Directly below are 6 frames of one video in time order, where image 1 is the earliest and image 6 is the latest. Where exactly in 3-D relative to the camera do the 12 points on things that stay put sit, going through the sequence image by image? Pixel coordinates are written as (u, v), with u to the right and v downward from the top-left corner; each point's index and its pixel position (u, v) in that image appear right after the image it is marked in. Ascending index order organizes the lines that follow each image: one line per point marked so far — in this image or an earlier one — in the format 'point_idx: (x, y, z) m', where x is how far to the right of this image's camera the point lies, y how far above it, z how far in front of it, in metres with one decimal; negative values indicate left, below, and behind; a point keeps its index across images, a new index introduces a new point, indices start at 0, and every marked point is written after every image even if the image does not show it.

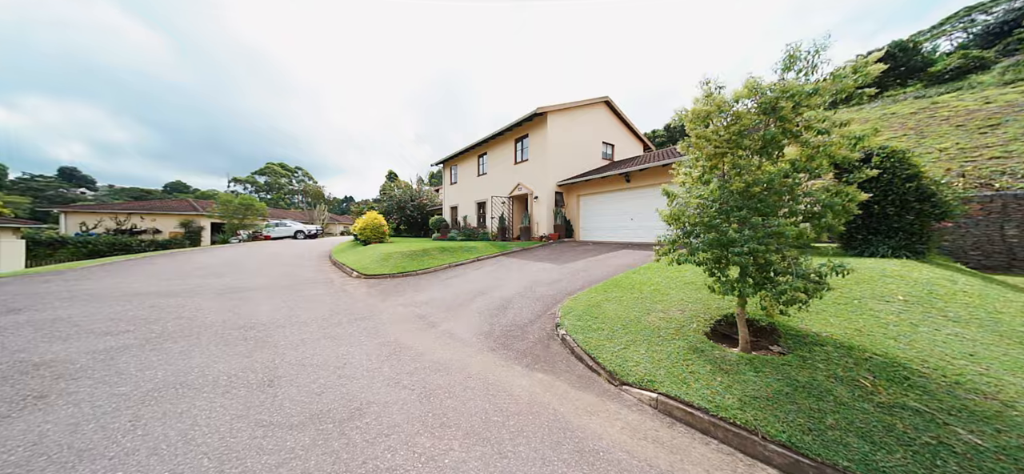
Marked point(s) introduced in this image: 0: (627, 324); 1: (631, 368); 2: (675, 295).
0: (+1.6, -1.2, +3.7) m
1: (+1.3, -1.4, +2.9) m
2: (+2.6, -0.9, +4.1) m
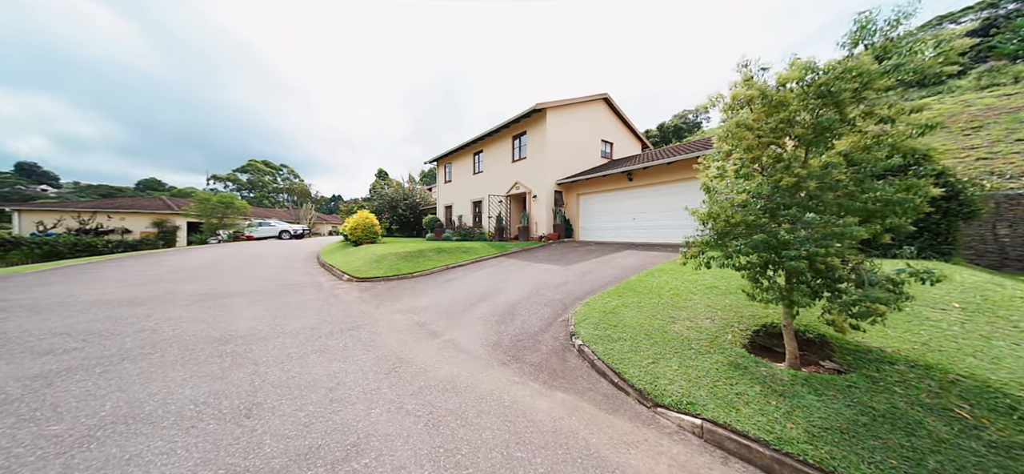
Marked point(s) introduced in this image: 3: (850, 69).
0: (+1.8, -1.2, +3.4) m
1: (+1.4, -1.4, +2.5) m
2: (+2.7, -0.9, +3.8) m
3: (+2.6, +1.3, +2.1) m
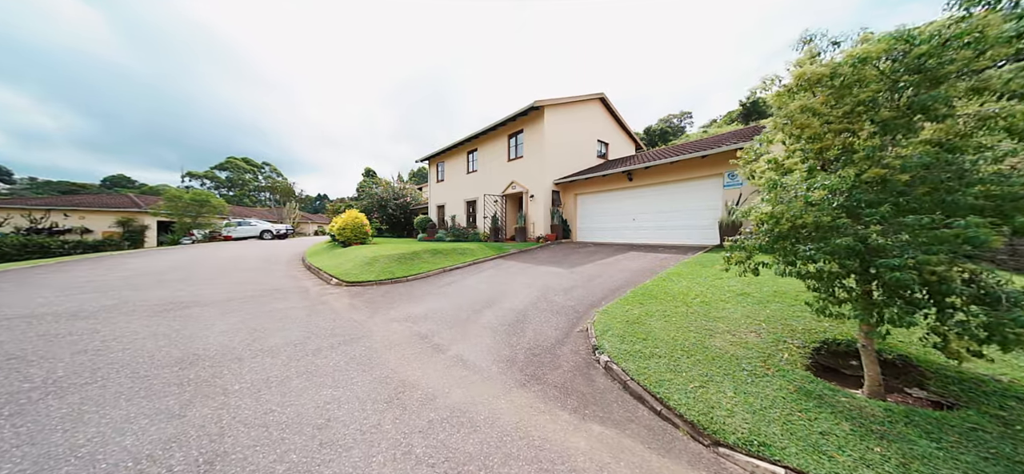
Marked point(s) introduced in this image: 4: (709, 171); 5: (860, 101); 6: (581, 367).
0: (+2.0, -1.3, +3.0) m
1: (+1.7, -1.5, +2.1) m
2: (+2.9, -1.0, +3.5) m
3: (+2.9, +1.3, +1.7) m
4: (+7.2, +2.4, +9.8) m
5: (+2.7, +1.0, +2.1) m
6: (+0.9, -1.6, +3.3) m
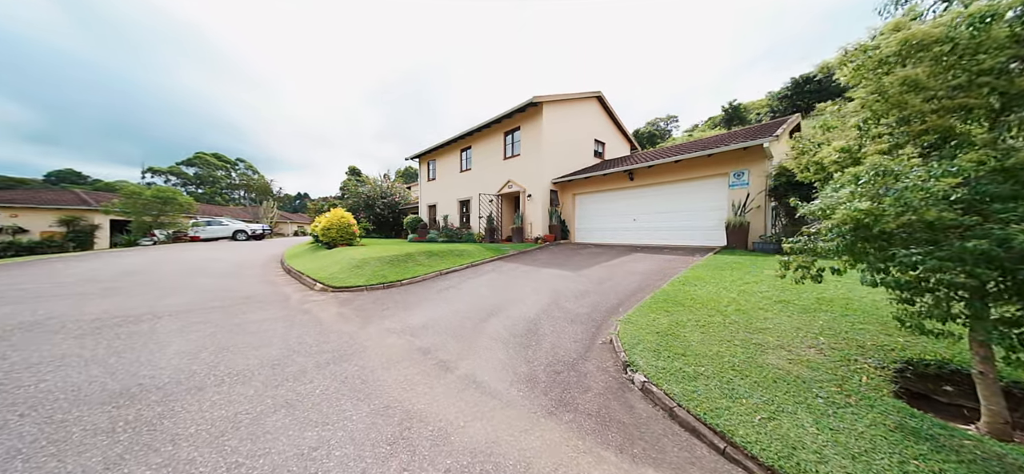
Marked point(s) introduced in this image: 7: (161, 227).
0: (+2.2, -1.3, +2.6) m
1: (+2.0, -1.5, +1.7) m
2: (+3.1, -1.0, +3.1) m
3: (+3.2, +1.3, +1.4) m
4: (+7.2, +2.4, +9.6) m
5: (+3.0, +1.0, +1.7) m
6: (+1.1, -1.6, +2.9) m
7: (-24.4, +0.7, +18.6) m
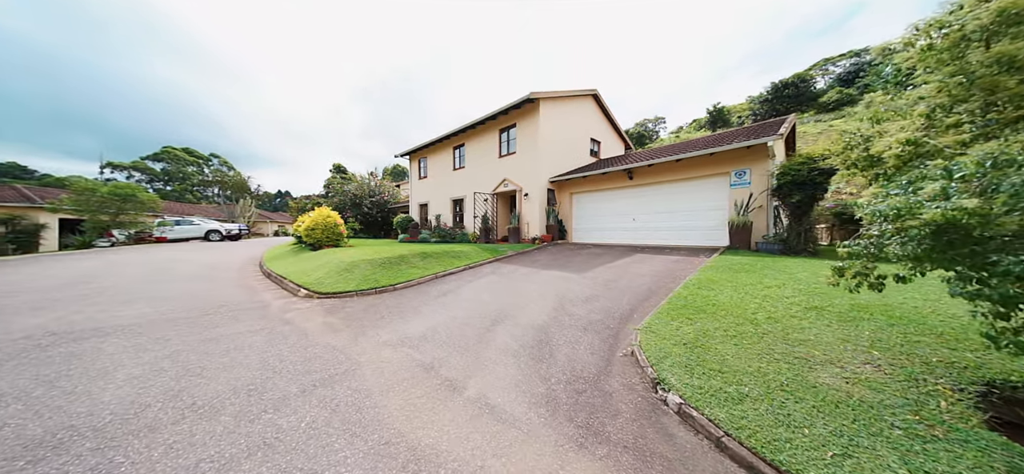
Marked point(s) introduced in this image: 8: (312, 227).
0: (+2.4, -1.3, +2.3) m
1: (+2.2, -1.5, +1.4) m
2: (+3.3, -1.0, +2.8) m
3: (+3.5, +1.2, +1.1) m
4: (+7.1, +2.4, +9.5) m
5: (+3.2, +1.0, +1.4) m
6: (+1.3, -1.7, +2.5) m
7: (-24.8, +0.7, +17.3) m
8: (-8.5, +0.4, +11.4) m
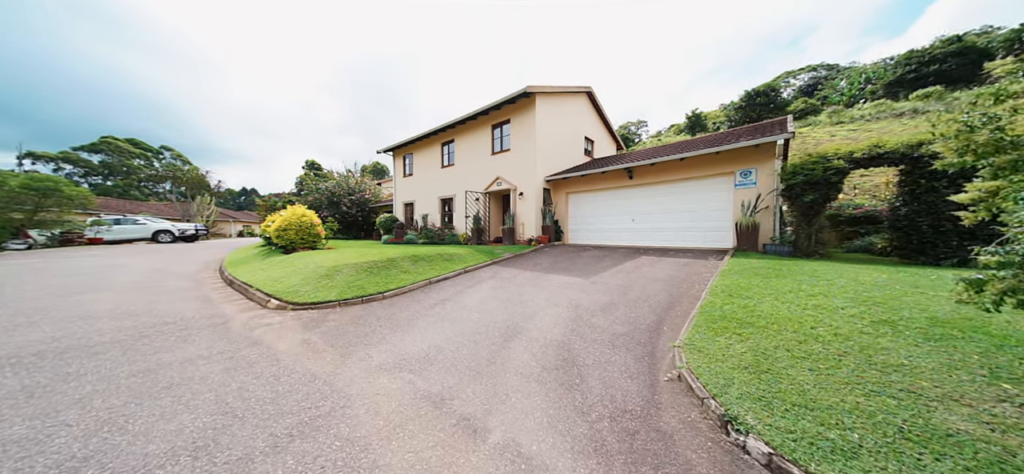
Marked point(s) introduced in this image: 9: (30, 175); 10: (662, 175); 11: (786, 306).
0: (+2.8, -1.4, +1.8) m
1: (+2.6, -1.6, +0.9) m
2: (+3.6, -1.1, +2.4) m
3: (+3.9, +1.2, +0.7) m
4: (+7.1, +2.3, +9.2) m
5: (+3.6, +0.9, +1.0) m
6: (+1.6, -1.7, +2.0) m
7: (-25.3, +0.7, +15.2) m
8: (-8.7, +0.4, +10.2) m
9: (-25.6, +3.4, +14.8) m
10: (+5.8, +2.4, +10.2) m
11: (+3.7, -0.9, +3.6) m
